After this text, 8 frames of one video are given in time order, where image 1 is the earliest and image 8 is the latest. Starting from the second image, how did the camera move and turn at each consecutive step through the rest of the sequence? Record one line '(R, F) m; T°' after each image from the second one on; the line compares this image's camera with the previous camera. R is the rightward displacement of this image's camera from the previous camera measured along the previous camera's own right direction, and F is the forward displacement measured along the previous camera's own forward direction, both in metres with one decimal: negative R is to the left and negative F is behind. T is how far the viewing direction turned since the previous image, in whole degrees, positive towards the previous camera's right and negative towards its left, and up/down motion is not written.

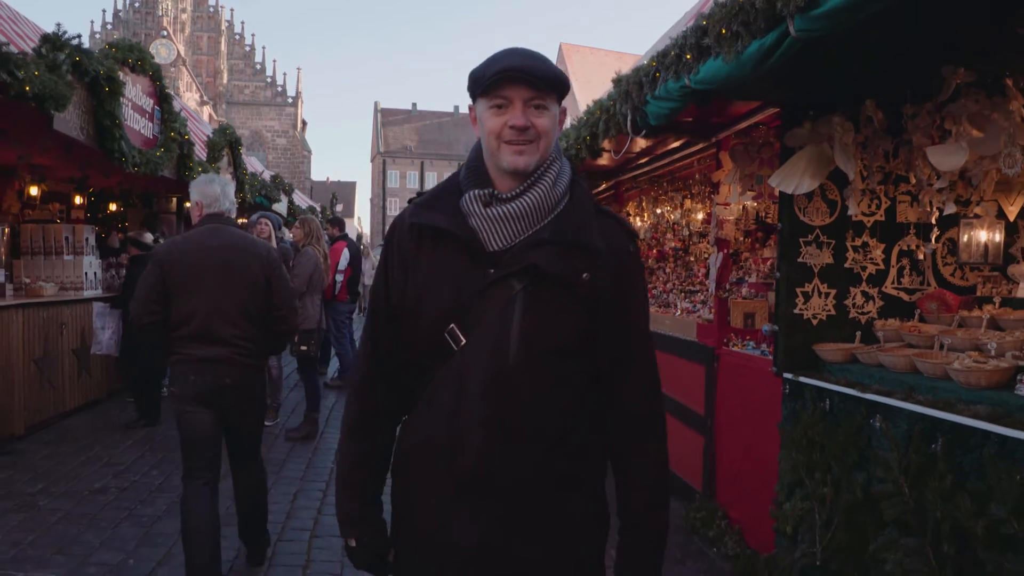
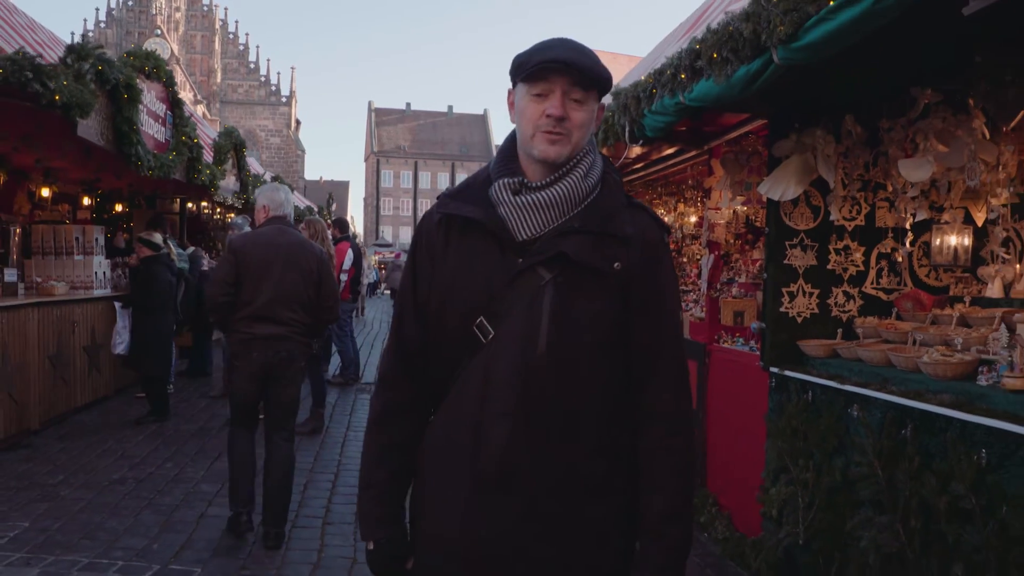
(-0.1, -0.3) m; 0°
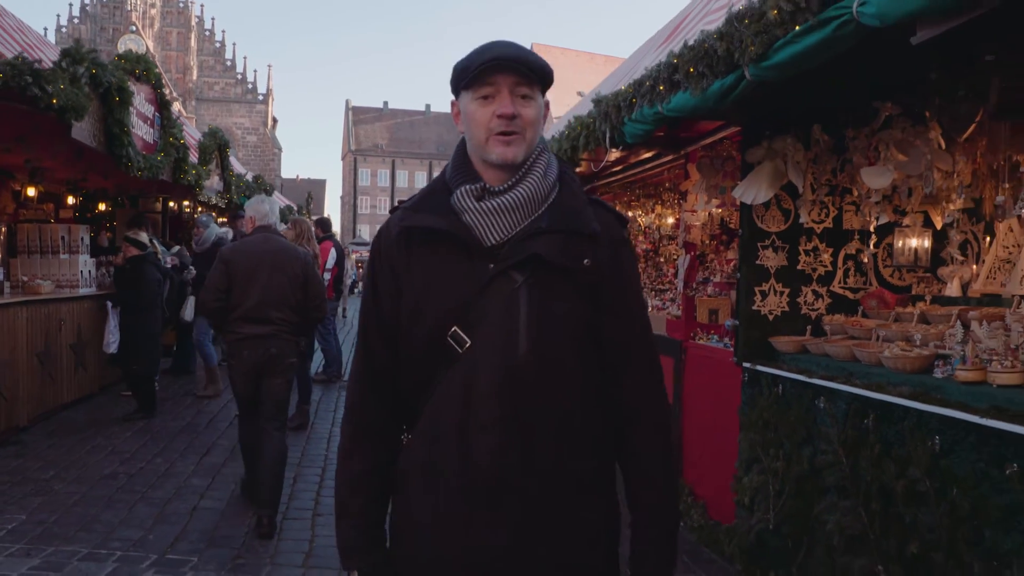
(0.0, -0.2) m; +1°
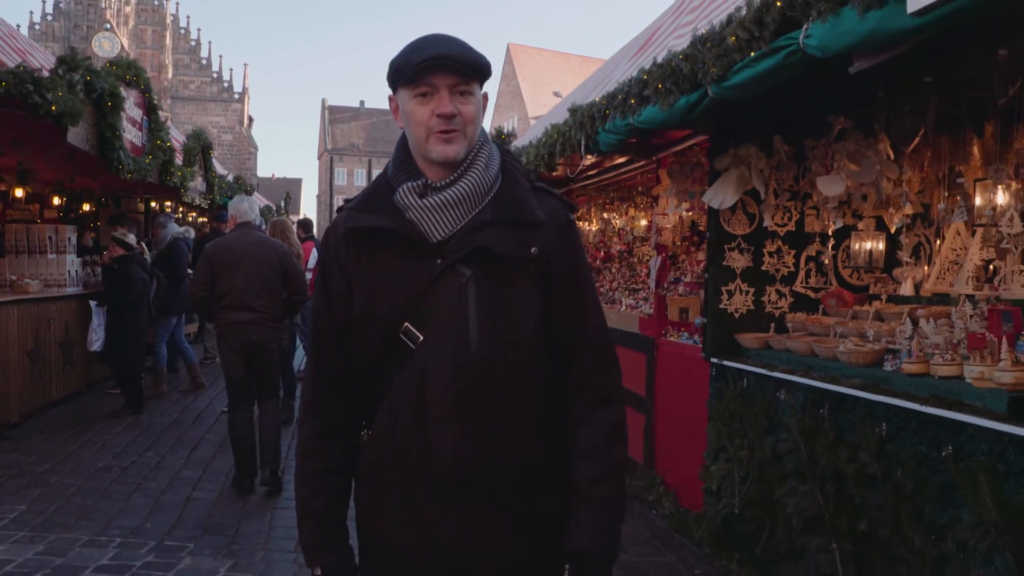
(0.0, -0.3) m; +1°
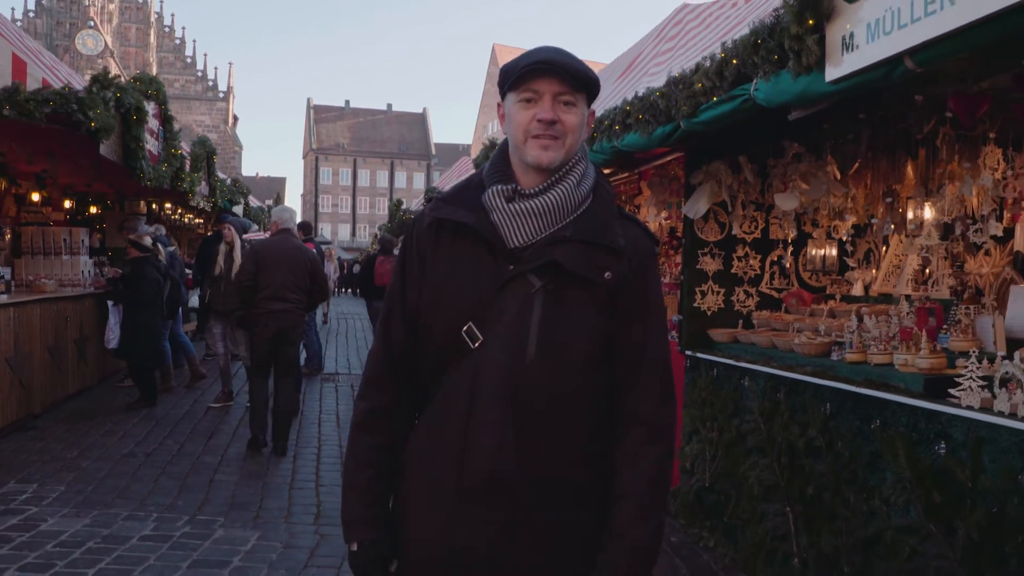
(-0.1, -0.6) m; +1°
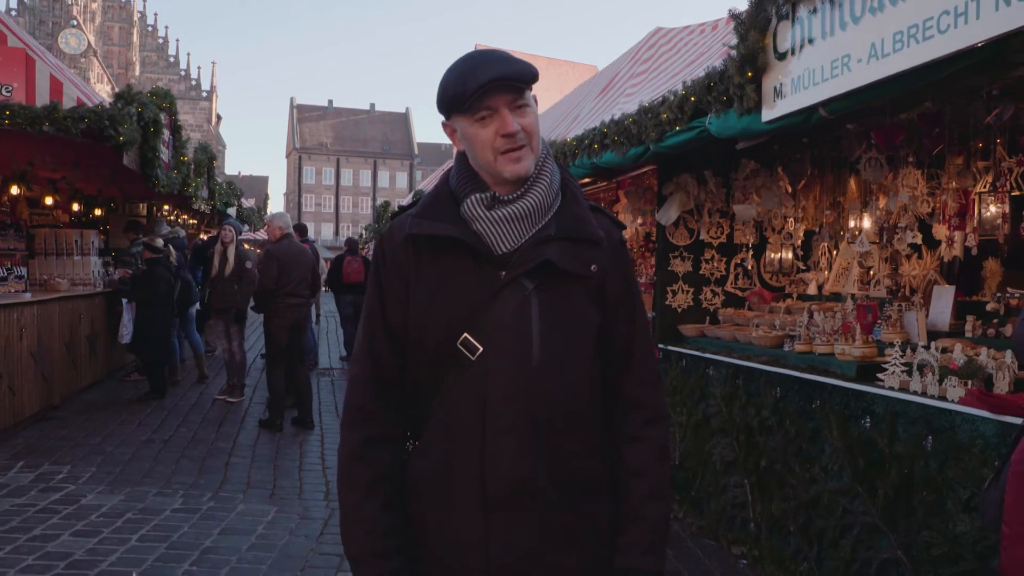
(-0.1, -0.6) m; +1°
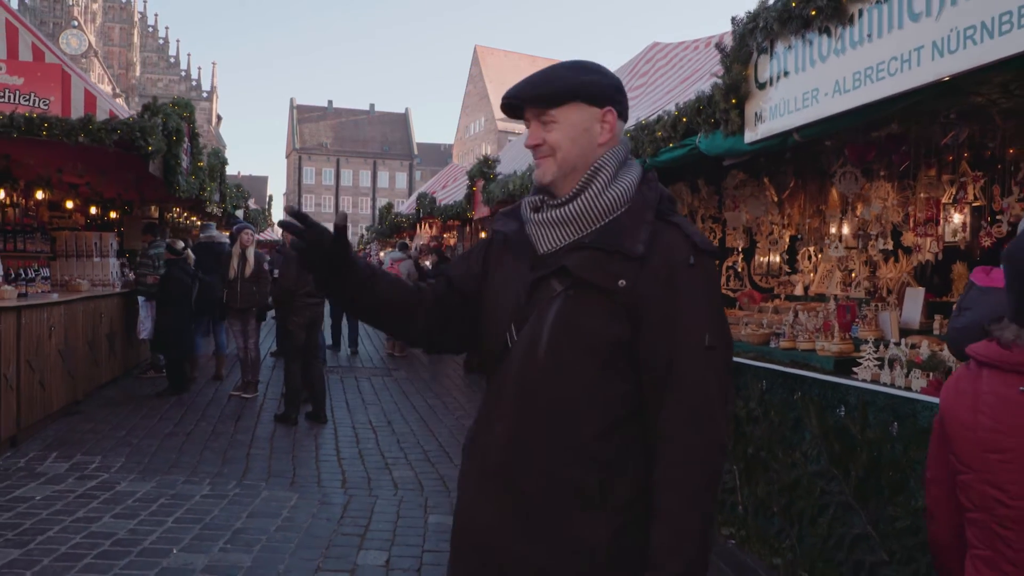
(-0.1, -0.4) m; 0°
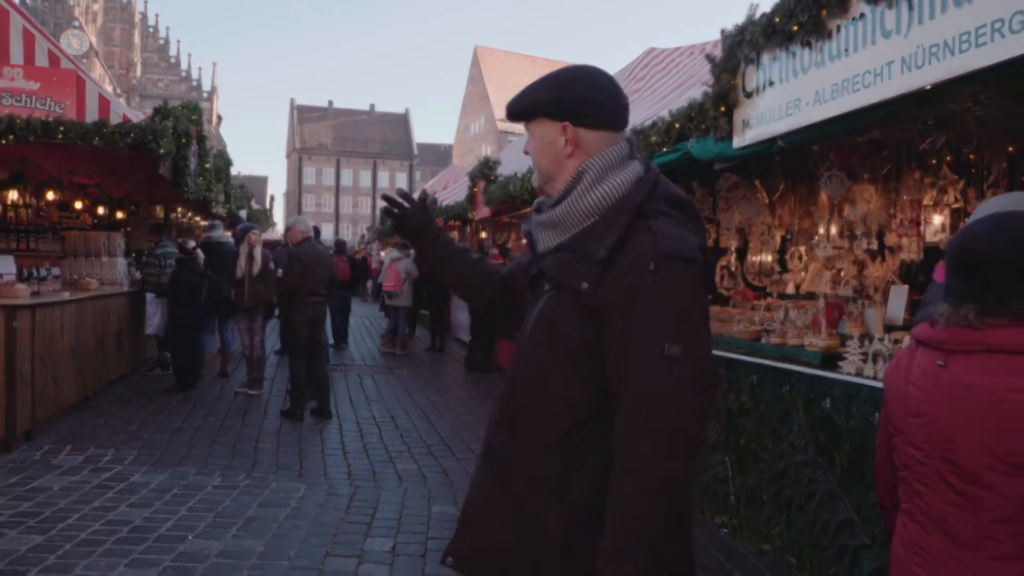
(0.0, -0.2) m; 0°
